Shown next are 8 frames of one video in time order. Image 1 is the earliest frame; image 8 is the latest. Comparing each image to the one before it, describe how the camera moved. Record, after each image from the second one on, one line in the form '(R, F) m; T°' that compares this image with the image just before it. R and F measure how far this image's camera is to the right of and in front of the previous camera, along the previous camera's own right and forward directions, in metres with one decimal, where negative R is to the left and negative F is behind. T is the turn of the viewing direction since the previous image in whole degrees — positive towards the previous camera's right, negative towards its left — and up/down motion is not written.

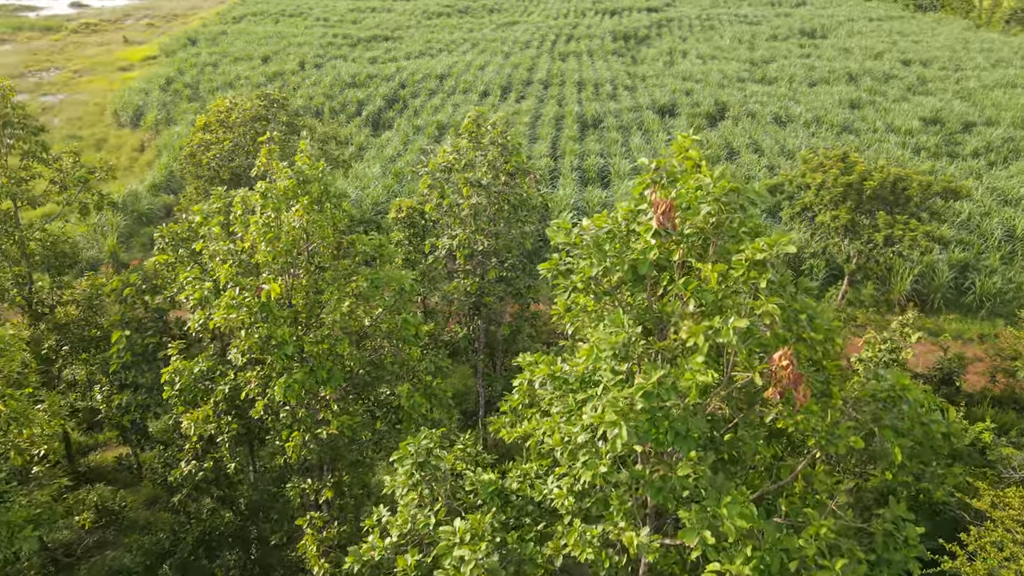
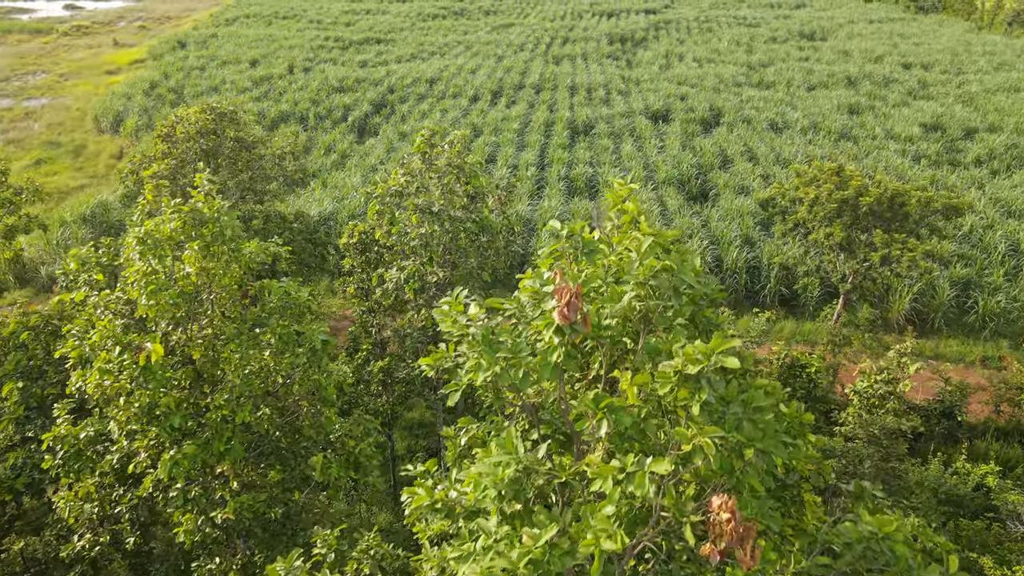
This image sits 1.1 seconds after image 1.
(+0.3, +0.5) m; 0°
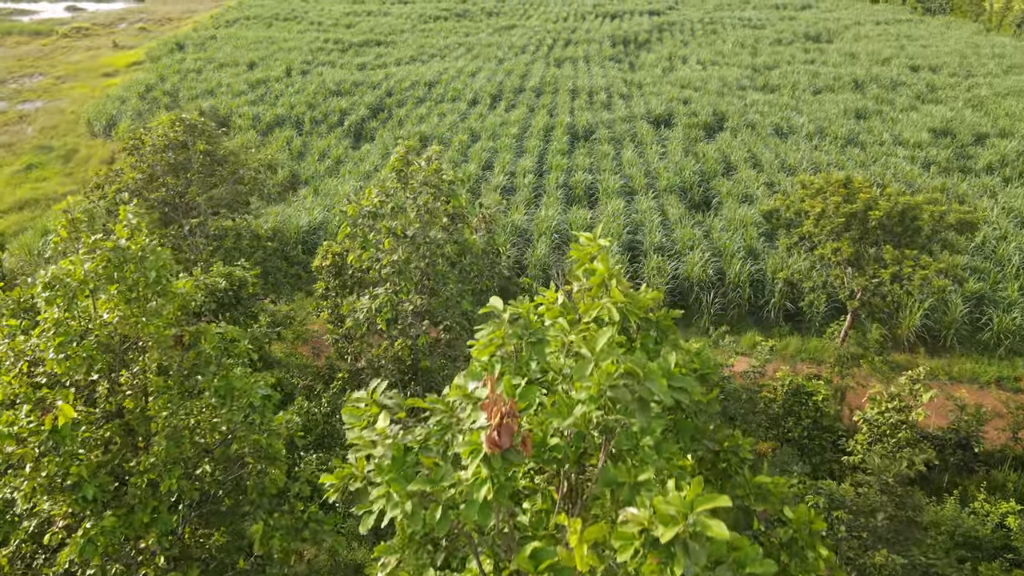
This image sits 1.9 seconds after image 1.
(+0.1, +0.4) m; 0°
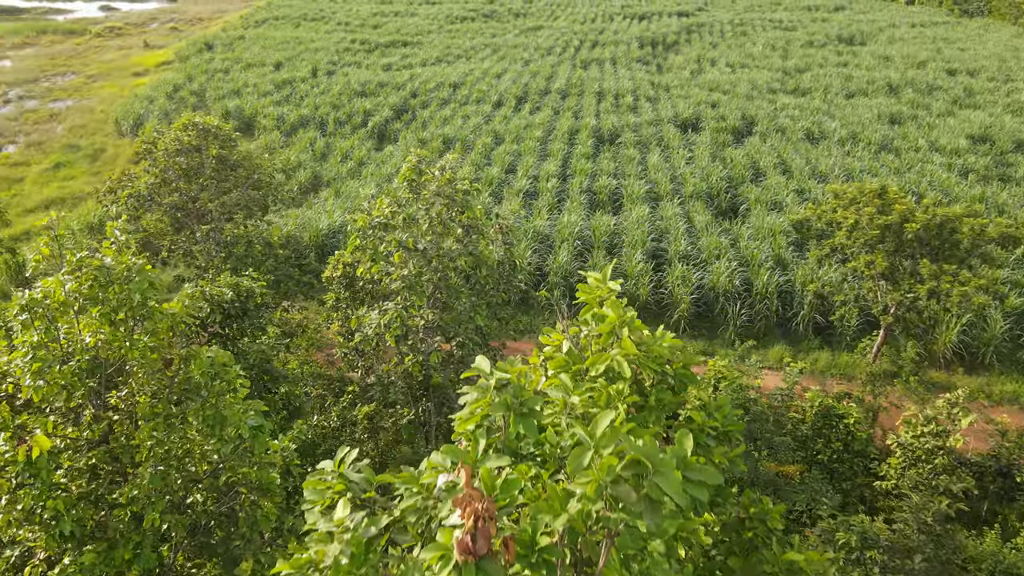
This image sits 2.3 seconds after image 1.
(+0.1, +0.2) m; -2°
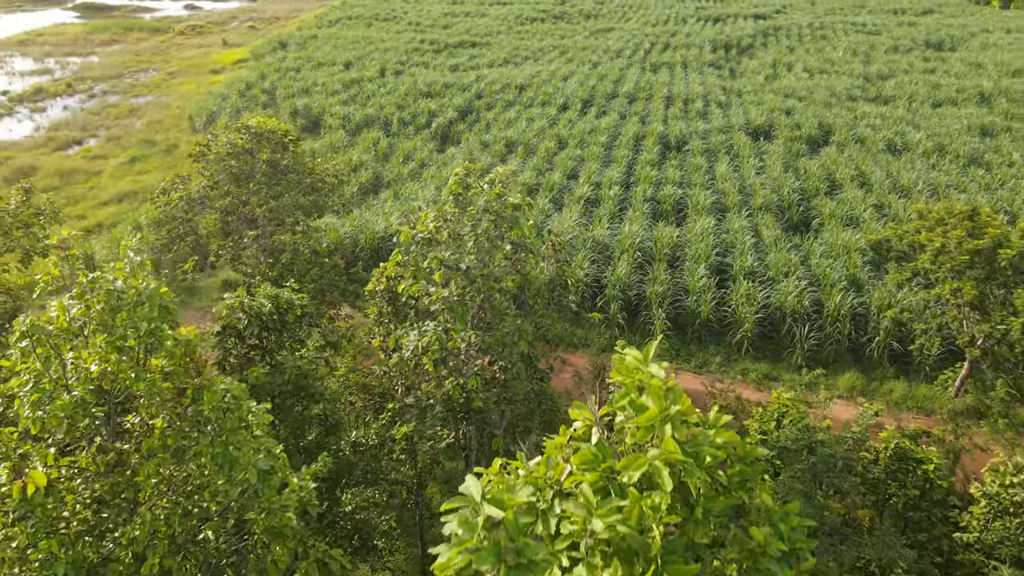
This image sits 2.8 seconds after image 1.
(+0.1, +0.3) m; -5°
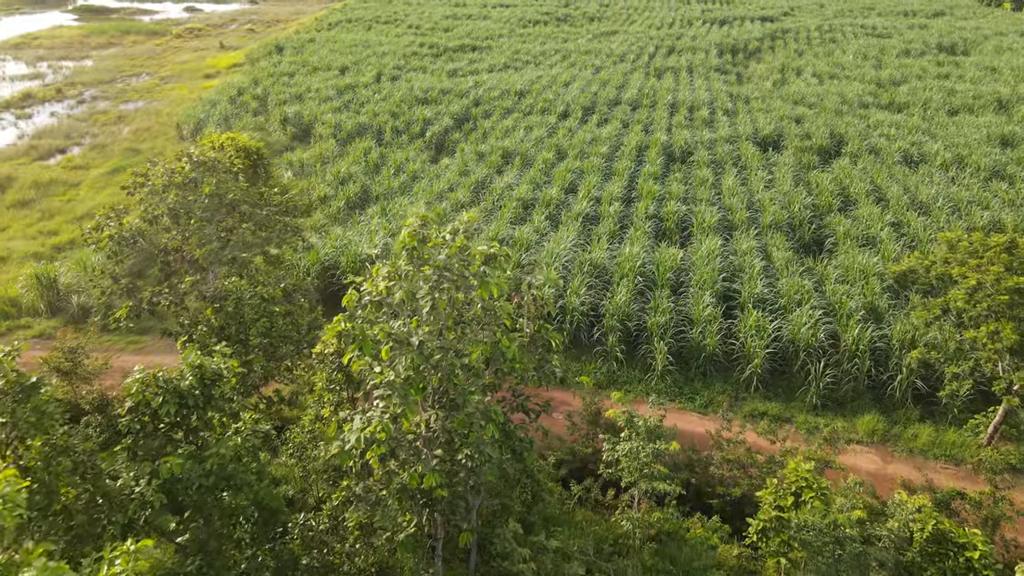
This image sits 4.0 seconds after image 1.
(+0.2, +0.7) m; 0°
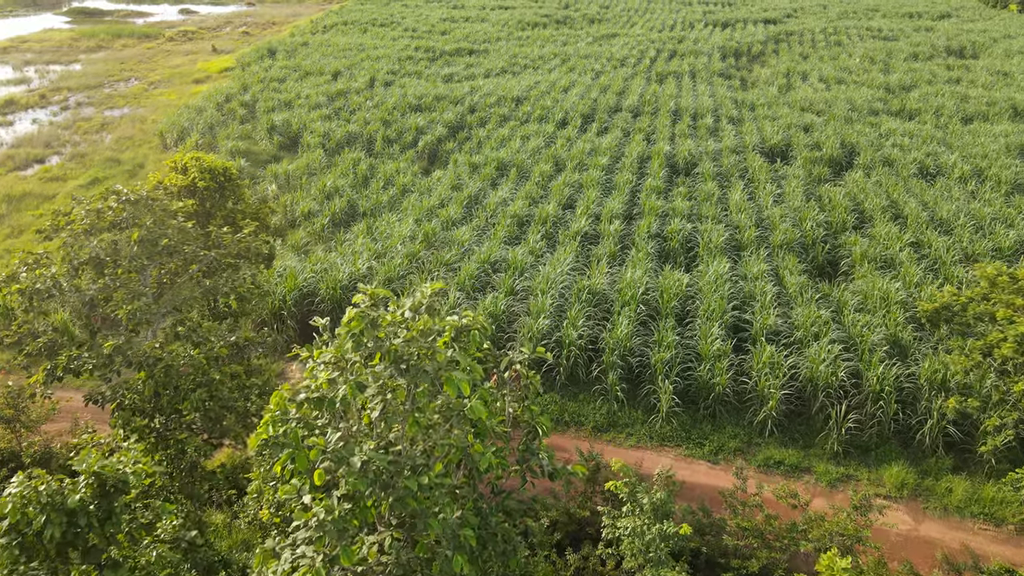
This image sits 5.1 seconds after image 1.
(+0.1, +0.7) m; 0°
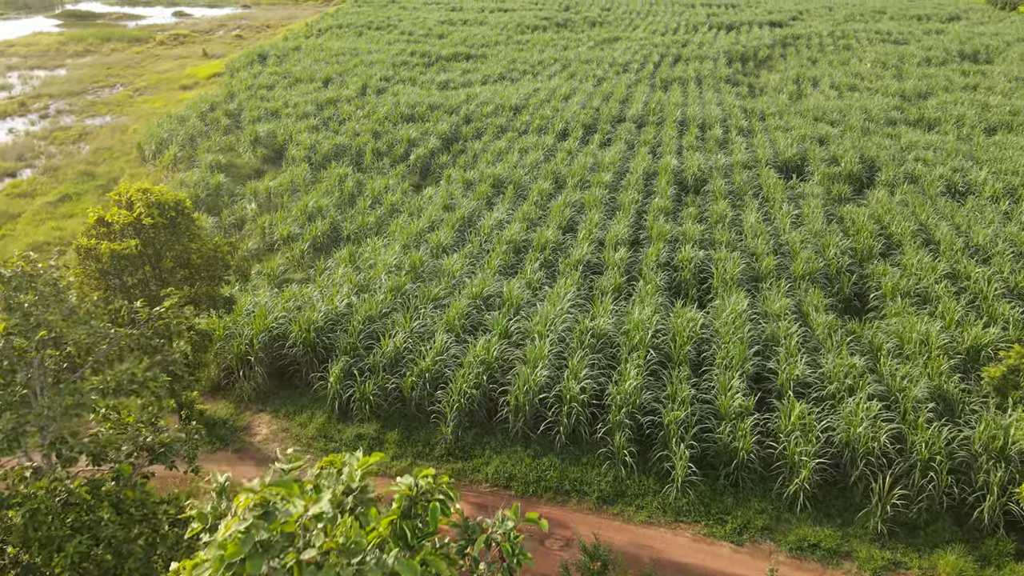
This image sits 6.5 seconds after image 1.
(+0.1, +1.0) m; 0°
